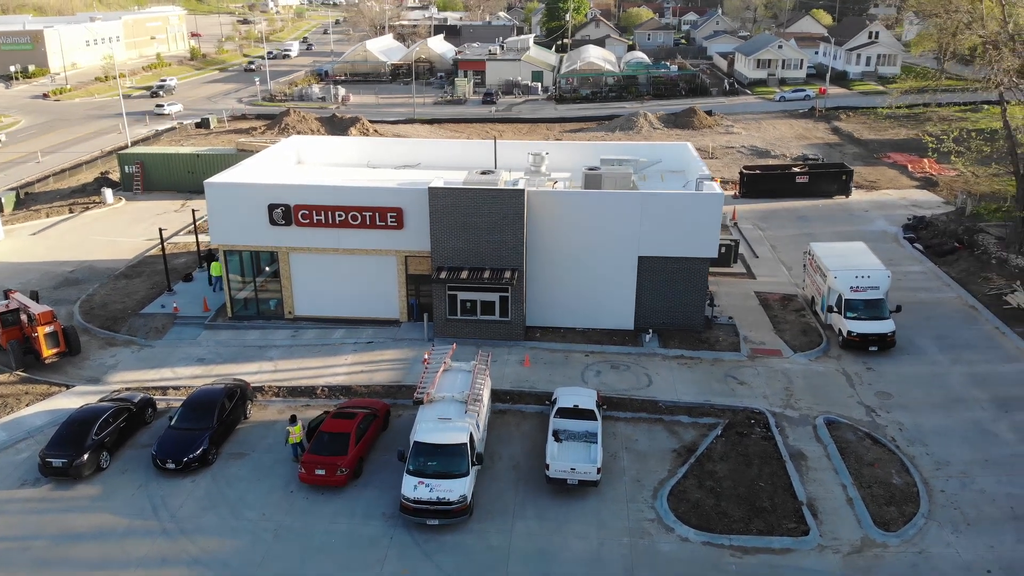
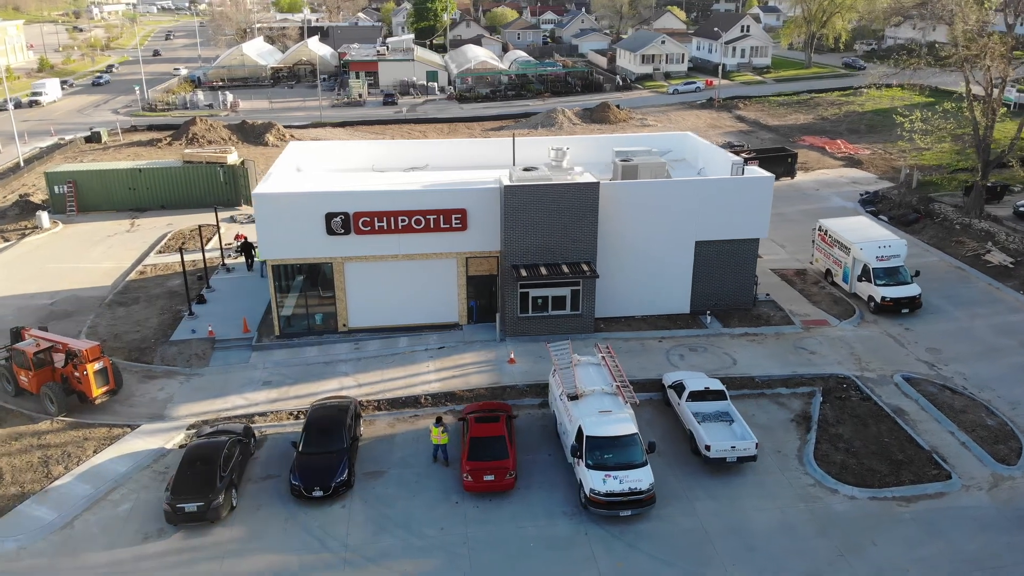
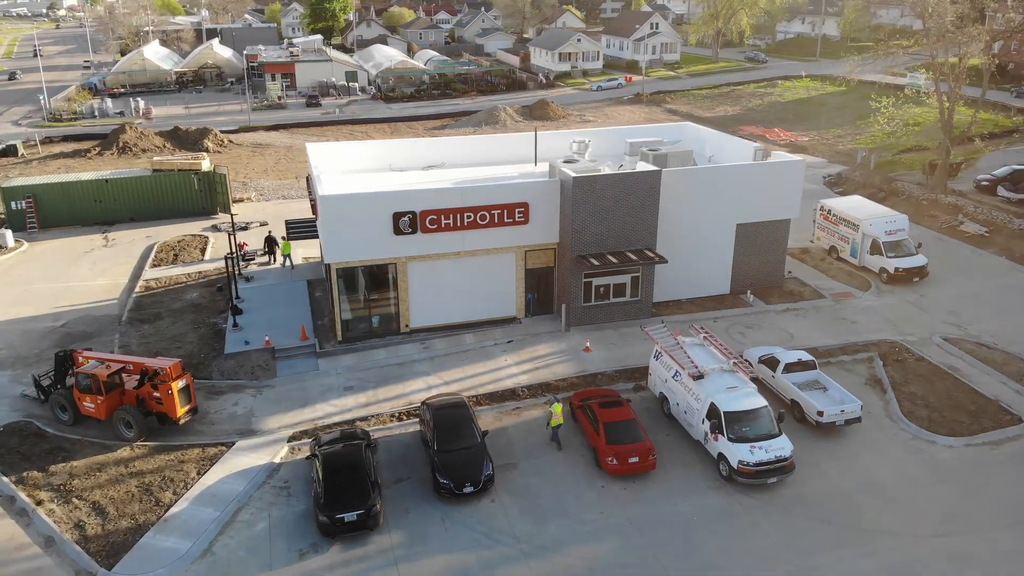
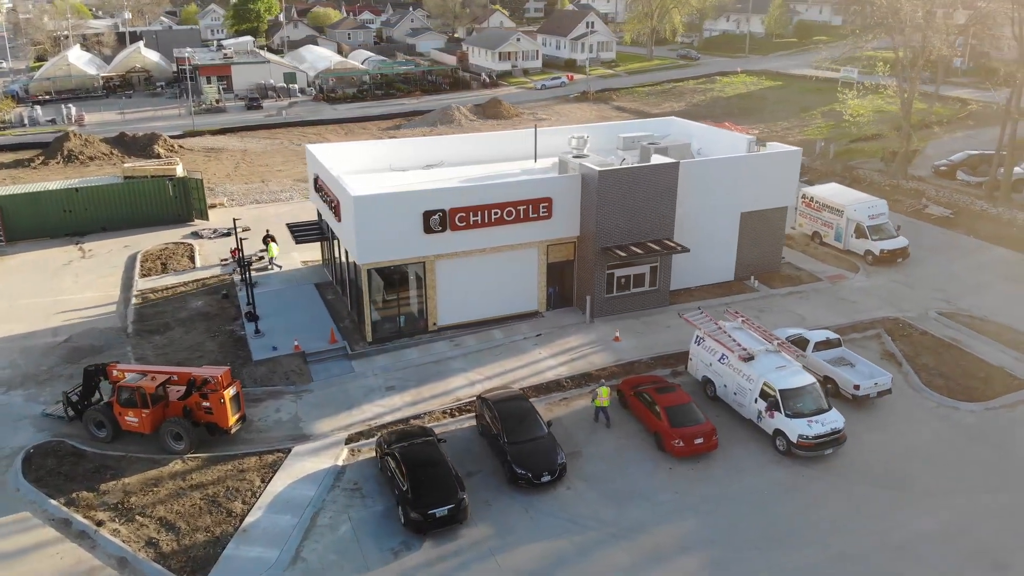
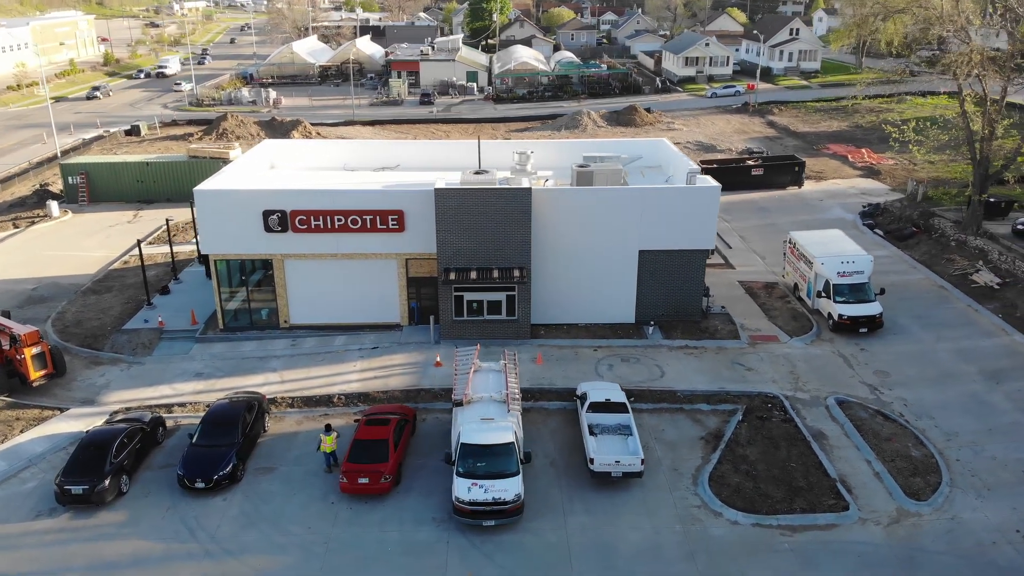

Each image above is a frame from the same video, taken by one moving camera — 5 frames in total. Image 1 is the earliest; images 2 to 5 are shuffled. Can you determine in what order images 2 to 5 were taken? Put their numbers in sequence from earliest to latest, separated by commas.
5, 2, 3, 4
